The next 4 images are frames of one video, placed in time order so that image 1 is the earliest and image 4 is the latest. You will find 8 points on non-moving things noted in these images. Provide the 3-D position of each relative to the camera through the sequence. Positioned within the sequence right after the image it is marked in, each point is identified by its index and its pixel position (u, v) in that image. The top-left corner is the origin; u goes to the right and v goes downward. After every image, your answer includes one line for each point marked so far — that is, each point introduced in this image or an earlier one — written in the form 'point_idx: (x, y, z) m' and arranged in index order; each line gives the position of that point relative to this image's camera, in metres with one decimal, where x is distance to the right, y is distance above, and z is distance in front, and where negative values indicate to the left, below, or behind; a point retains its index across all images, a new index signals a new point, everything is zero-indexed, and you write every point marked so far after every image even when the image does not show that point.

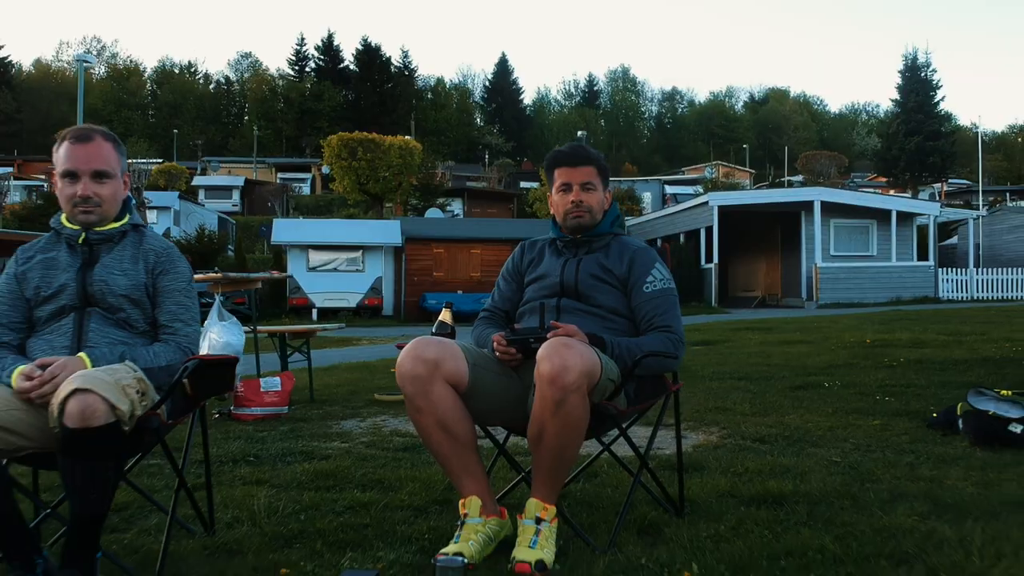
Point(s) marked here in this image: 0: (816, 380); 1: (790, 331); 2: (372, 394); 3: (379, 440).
0: (+1.8, -0.5, +5.3) m
1: (+3.0, -0.4, +10.1) m
2: (-0.8, -0.6, +5.3) m
3: (-0.6, -0.6, +3.8) m
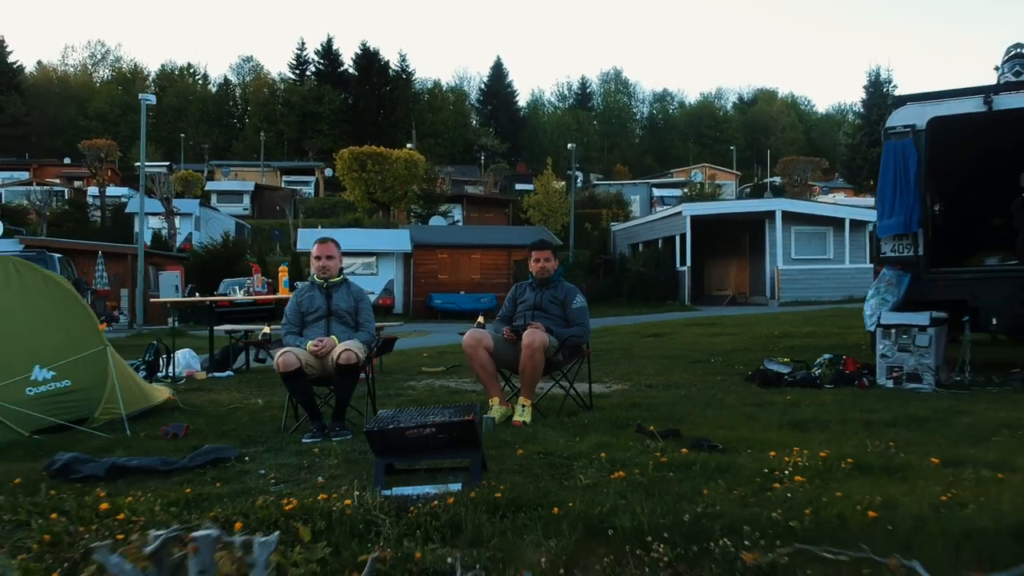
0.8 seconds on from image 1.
0: (+1.7, -0.6, +8.1) m
1: (+3.0, -0.5, +12.9) m
2: (-0.8, -0.7, +8.1) m
3: (-0.6, -0.7, +6.6) m
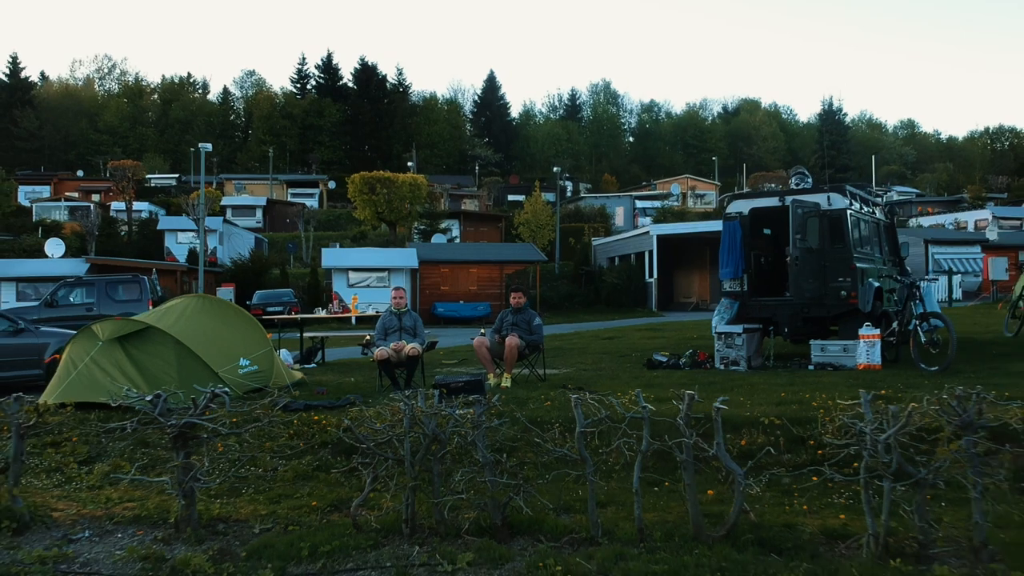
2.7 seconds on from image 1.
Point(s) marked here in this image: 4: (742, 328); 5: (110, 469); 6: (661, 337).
0: (+1.6, -0.8, +12.3) m
1: (+2.8, -0.8, +17.0) m
2: (-0.9, -0.9, +12.2) m
3: (-0.7, -0.9, +10.7) m
4: (+2.5, -0.4, +9.9) m
5: (-3.0, -1.4, +7.0) m
6: (+2.5, -0.8, +15.3) m
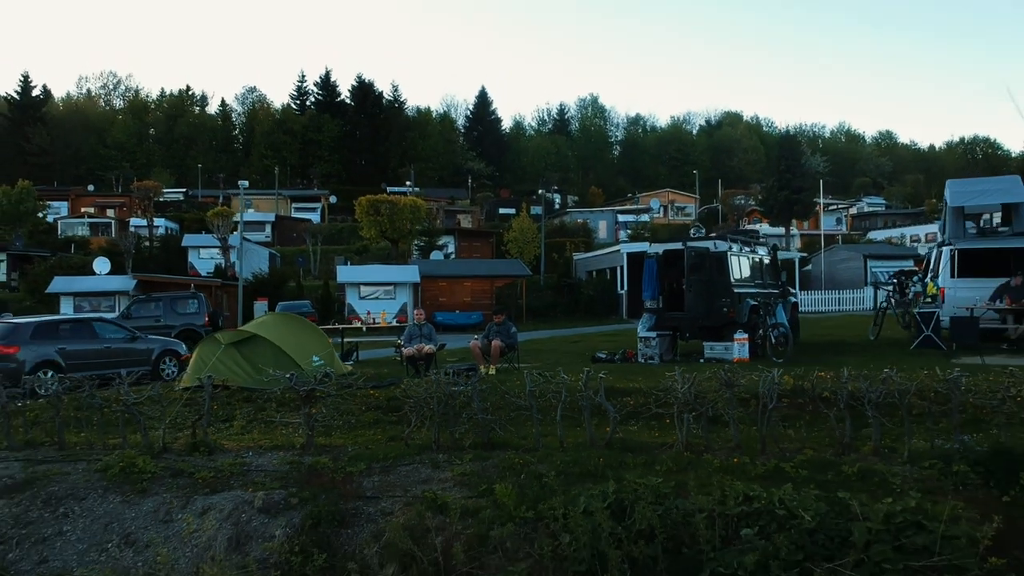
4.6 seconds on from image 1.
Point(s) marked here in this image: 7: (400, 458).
0: (+1.4, -1.1, +16.7) m
1: (+2.5, -1.1, +21.5) m
2: (-1.2, -1.2, +16.6) m
3: (-1.0, -1.2, +15.1) m
4: (+2.2, -0.7, +14.3) m
5: (-3.3, -1.6, +11.4) m
6: (+2.2, -1.1, +19.7) m
7: (-1.2, -1.8, +9.6) m
